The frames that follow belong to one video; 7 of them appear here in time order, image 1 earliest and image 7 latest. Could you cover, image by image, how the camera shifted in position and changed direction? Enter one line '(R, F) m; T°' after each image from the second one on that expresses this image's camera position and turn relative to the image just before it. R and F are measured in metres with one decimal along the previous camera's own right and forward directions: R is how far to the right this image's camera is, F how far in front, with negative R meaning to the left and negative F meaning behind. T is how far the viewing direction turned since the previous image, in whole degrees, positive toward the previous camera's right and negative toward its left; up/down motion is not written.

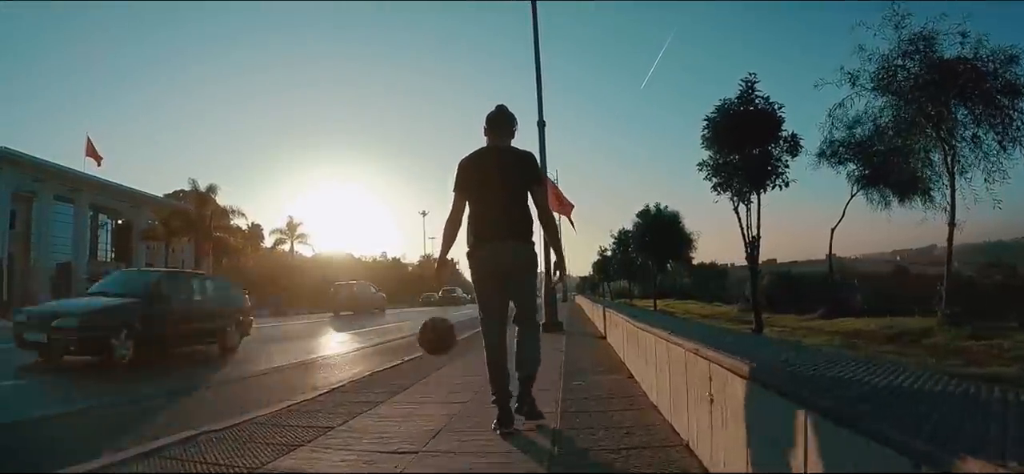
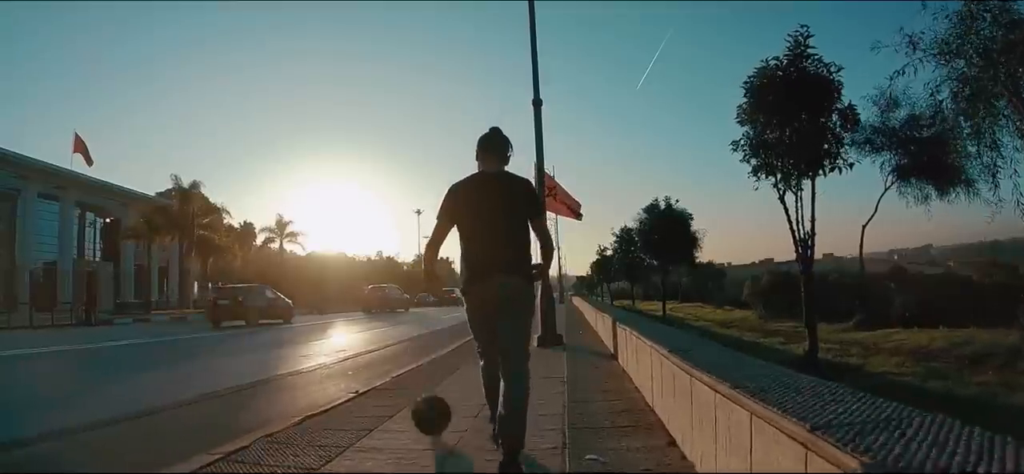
(+0.1, +1.6) m; 0°
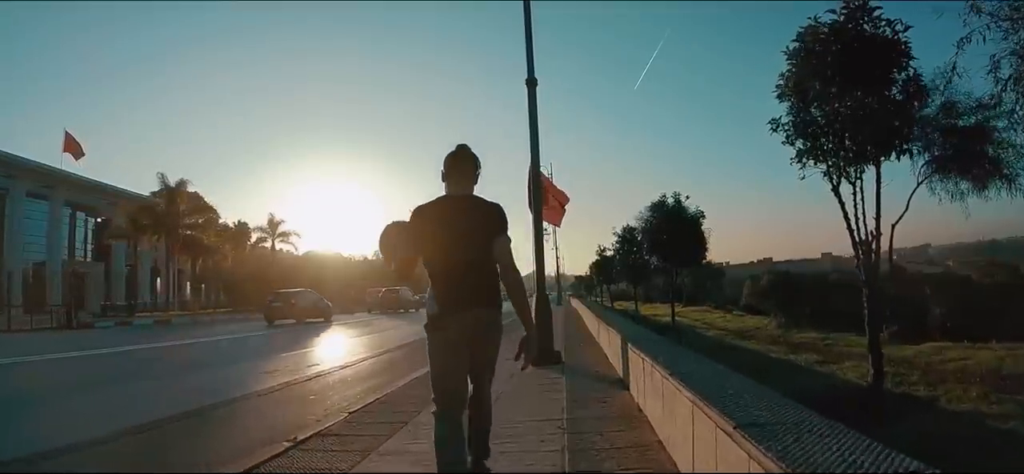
(+0.1, +1.3) m; 0°
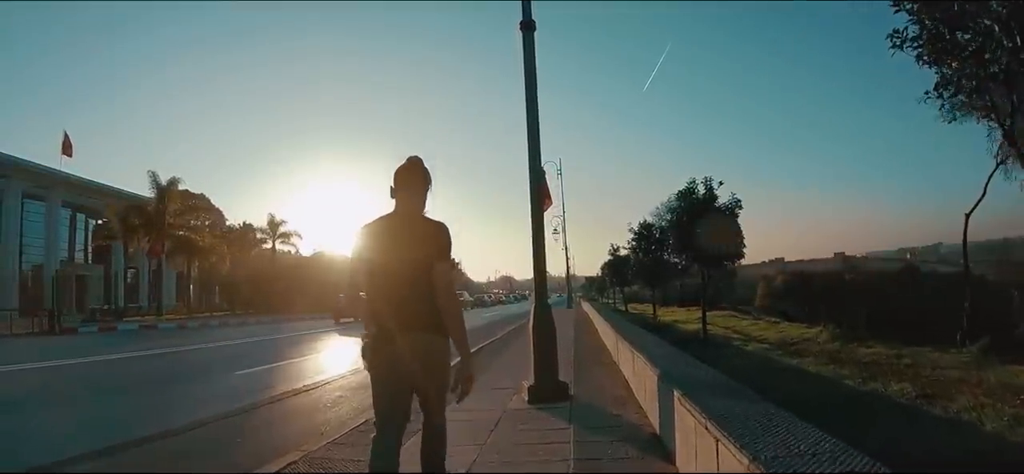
(+0.1, +2.0) m; -1°
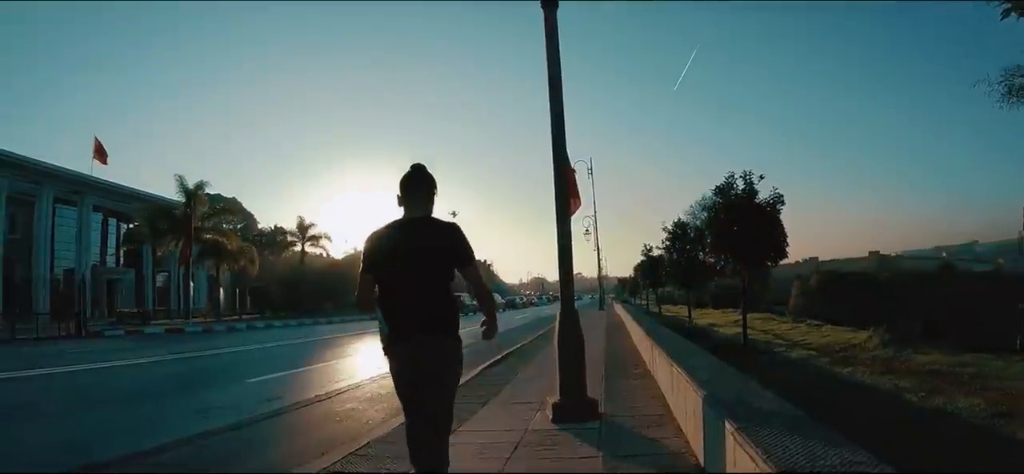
(0.0, +0.6) m; -2°
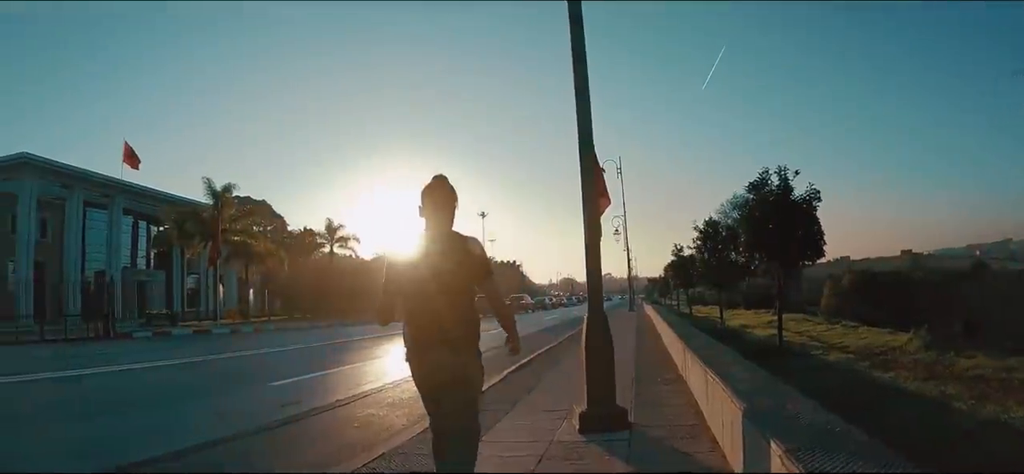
(0.0, +0.3) m; -2°
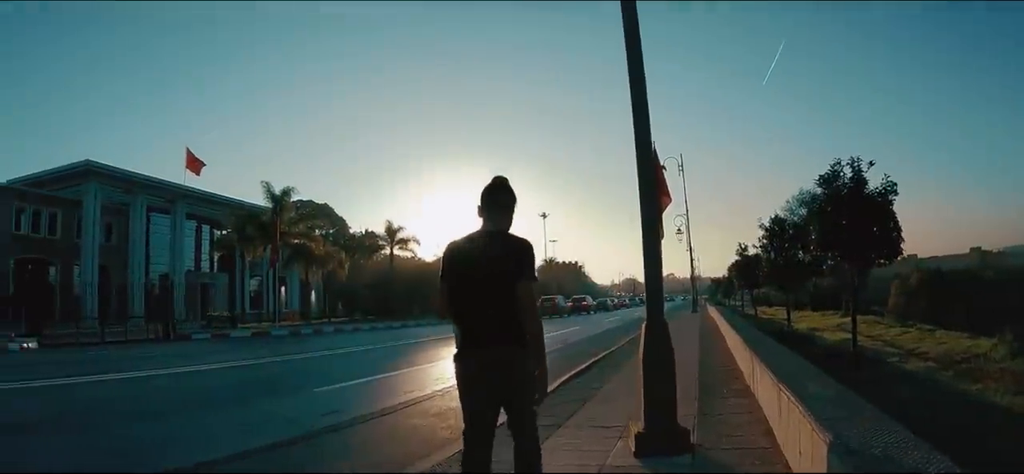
(+0.1, +0.5) m; -4°
